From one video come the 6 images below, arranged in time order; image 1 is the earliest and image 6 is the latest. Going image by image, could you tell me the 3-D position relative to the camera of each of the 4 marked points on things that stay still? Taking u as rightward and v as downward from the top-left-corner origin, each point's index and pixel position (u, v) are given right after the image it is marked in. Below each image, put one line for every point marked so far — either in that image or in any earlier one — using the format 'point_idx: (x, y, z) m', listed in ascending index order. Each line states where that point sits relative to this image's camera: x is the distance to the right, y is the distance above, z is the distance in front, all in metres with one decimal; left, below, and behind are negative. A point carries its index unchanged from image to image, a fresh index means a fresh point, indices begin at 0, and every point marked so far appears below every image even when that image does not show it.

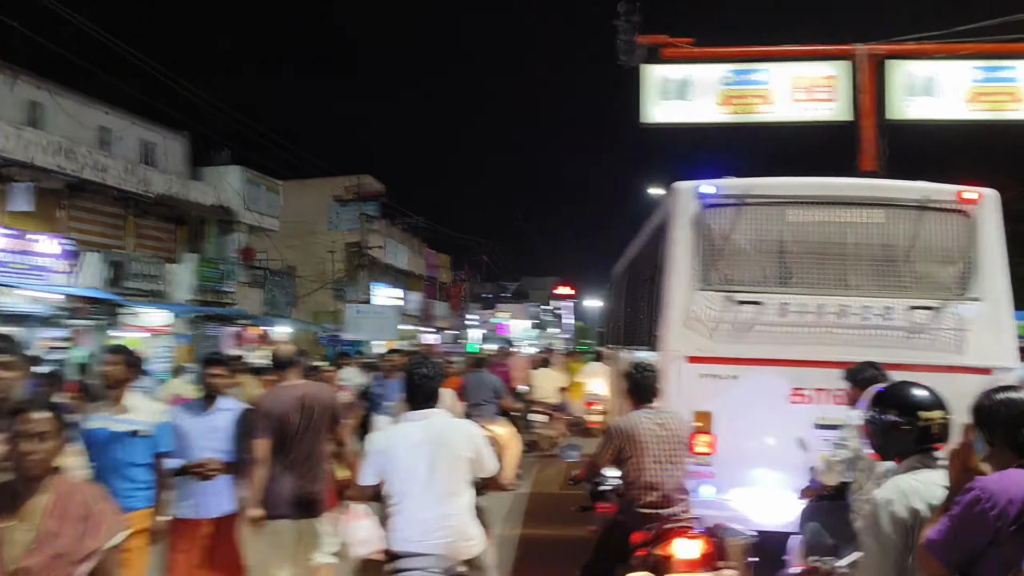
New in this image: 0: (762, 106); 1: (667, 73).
0: (+2.9, +2.1, +9.0) m
1: (+1.8, +2.5, +9.0) m
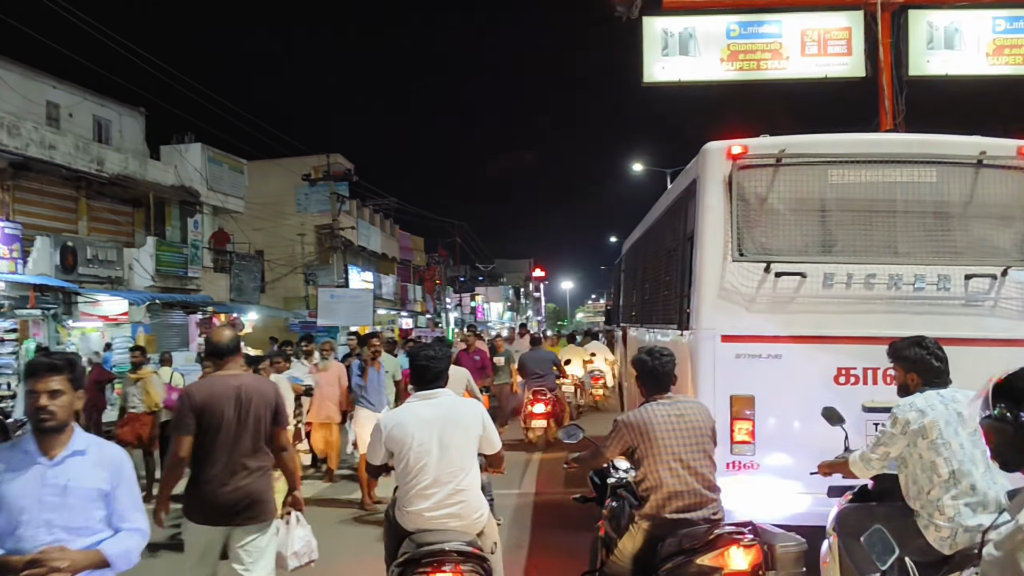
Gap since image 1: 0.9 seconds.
0: (+2.8, +2.4, +8.3) m
1: (+1.6, +2.8, +8.3) m
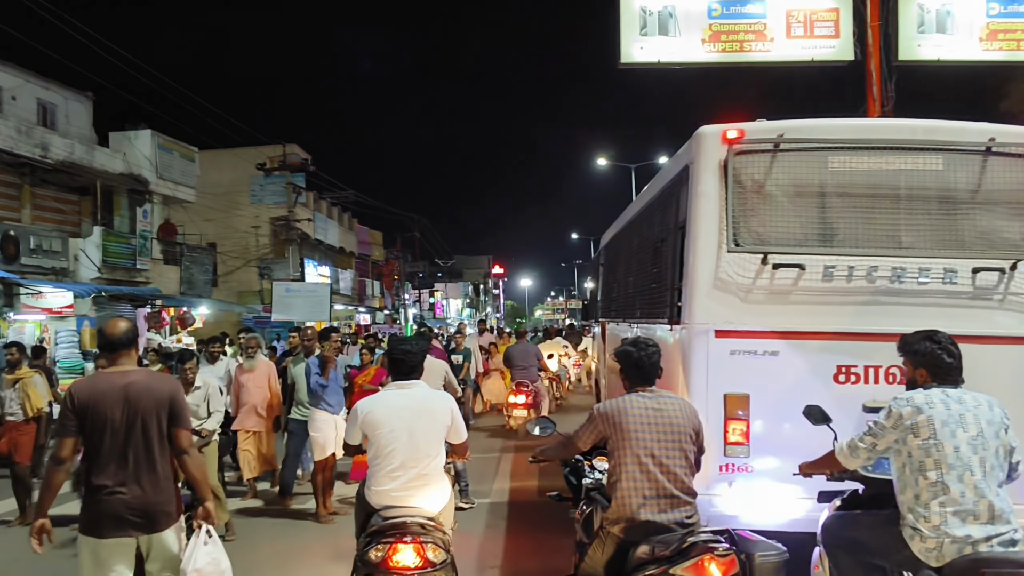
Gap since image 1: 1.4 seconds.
0: (+2.5, +2.5, +8.0) m
1: (+1.3, +2.8, +7.9) m
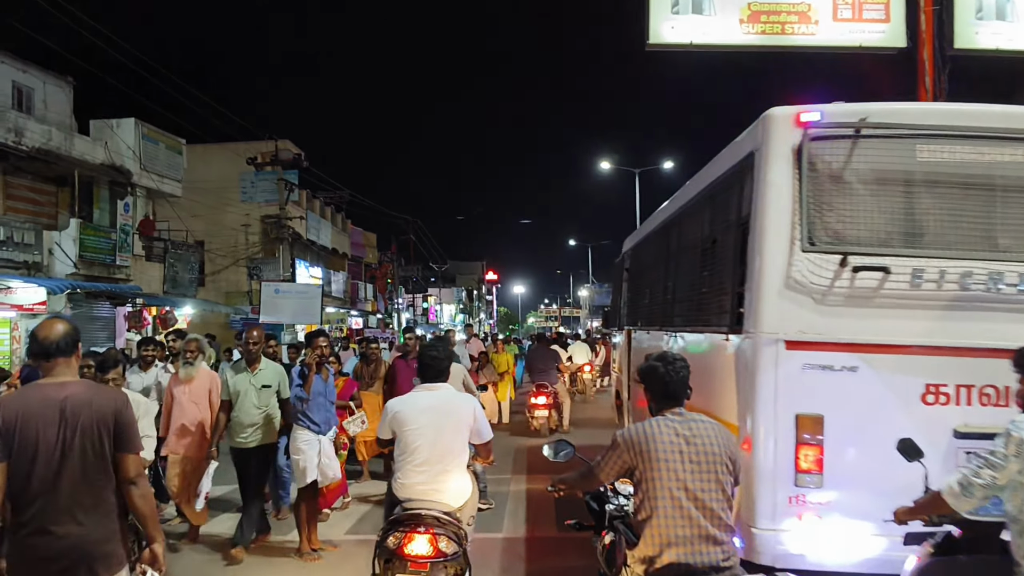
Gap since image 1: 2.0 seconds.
0: (+2.6, +2.4, +7.4) m
1: (+1.5, +2.8, +7.2) m
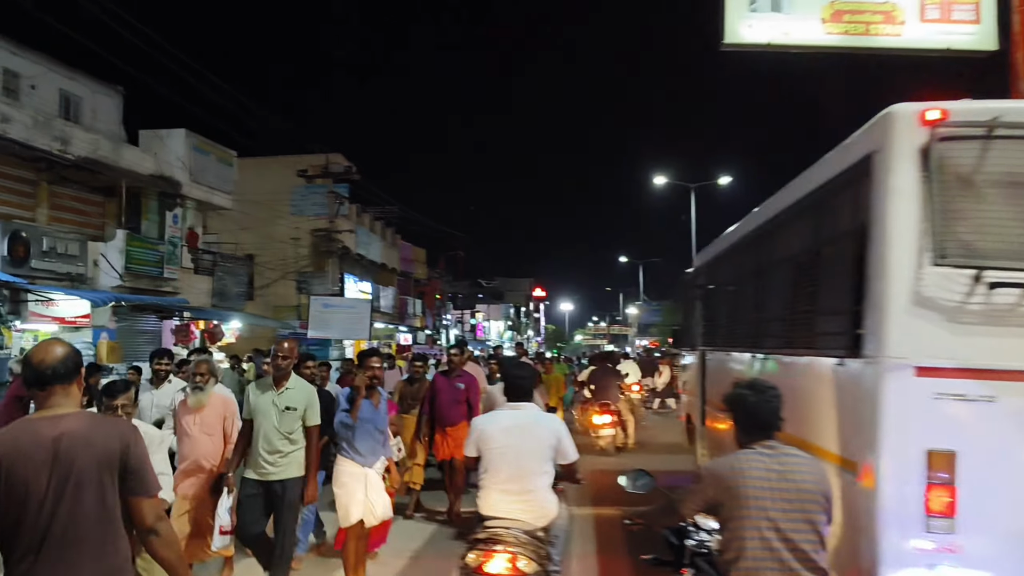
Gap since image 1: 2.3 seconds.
0: (+3.1, +2.2, +6.7) m
1: (+2.0, +2.6, +6.6) m
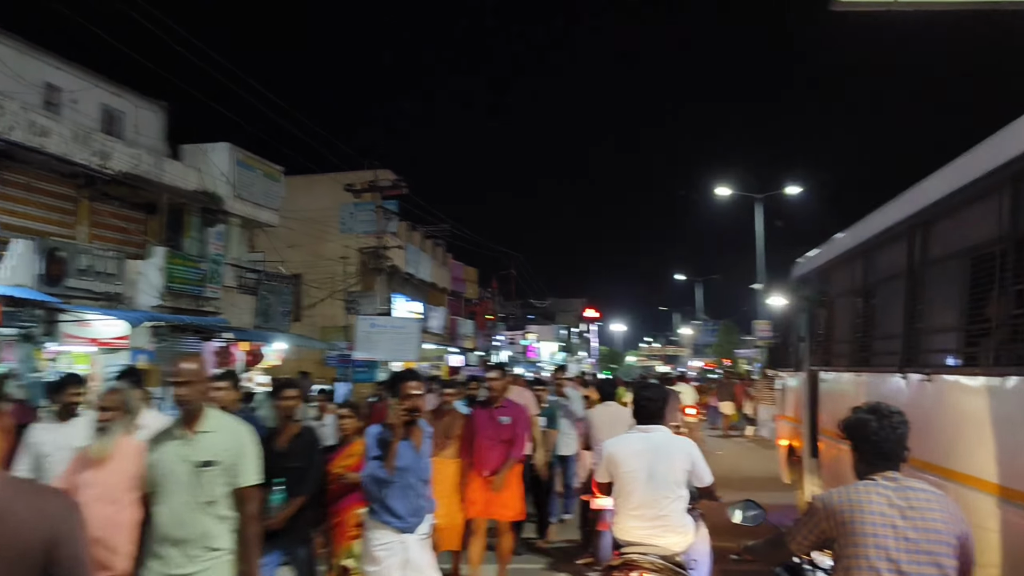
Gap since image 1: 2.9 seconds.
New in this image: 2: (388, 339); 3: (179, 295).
0: (+3.6, +2.2, +5.5) m
1: (+2.5, +2.5, +5.5) m
2: (-2.4, -1.0, +14.9) m
3: (-6.8, -0.2, +16.2) m
